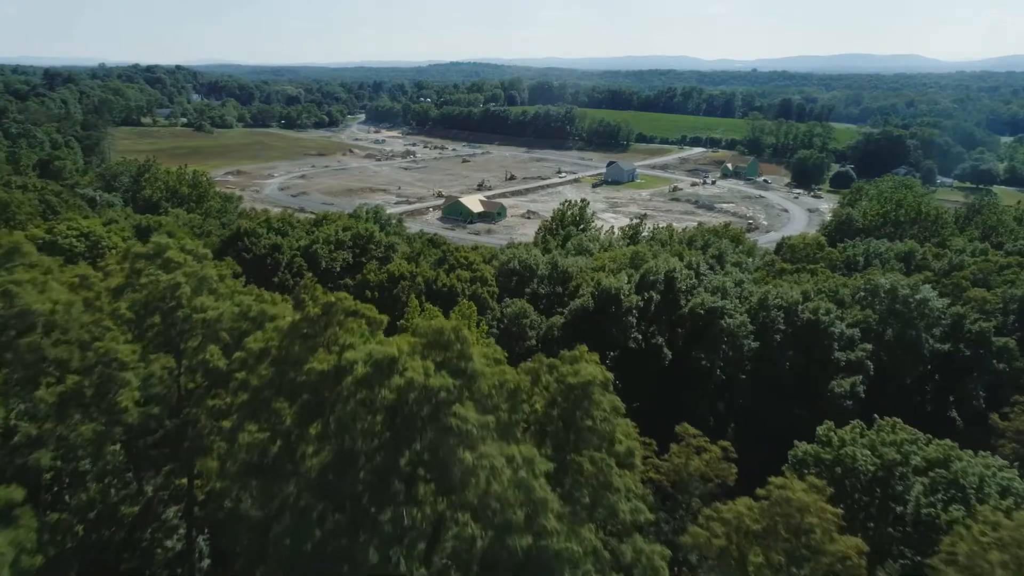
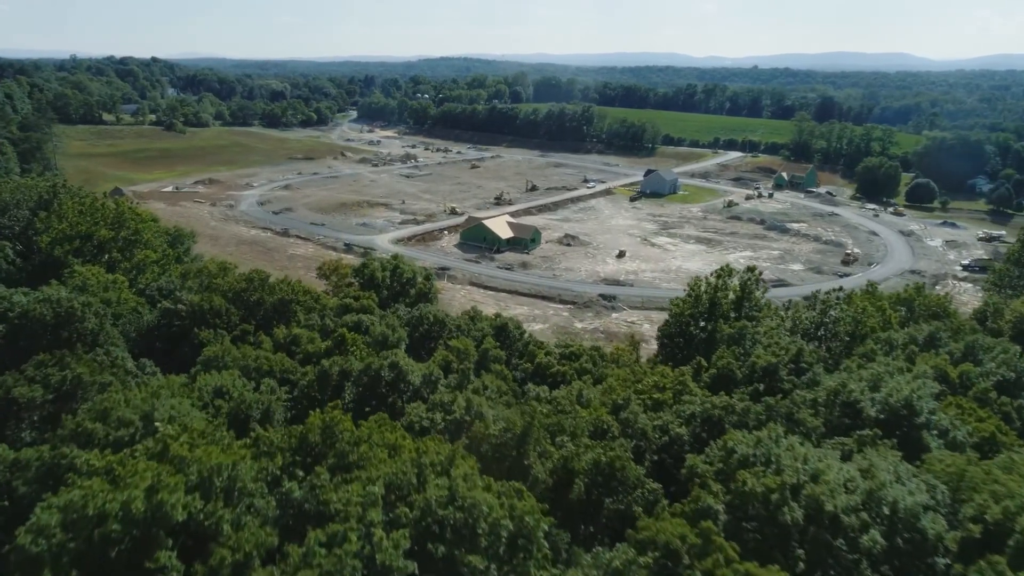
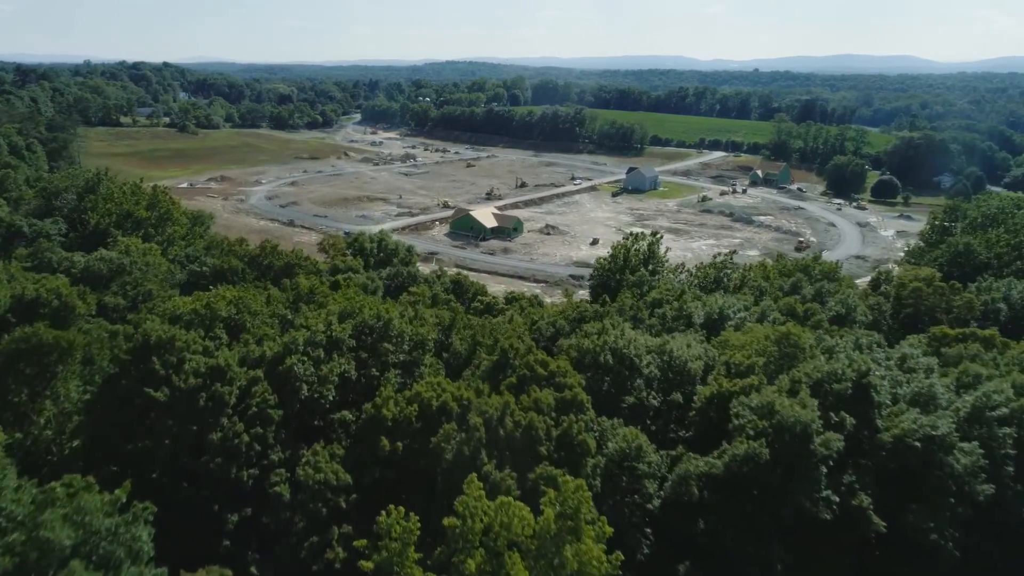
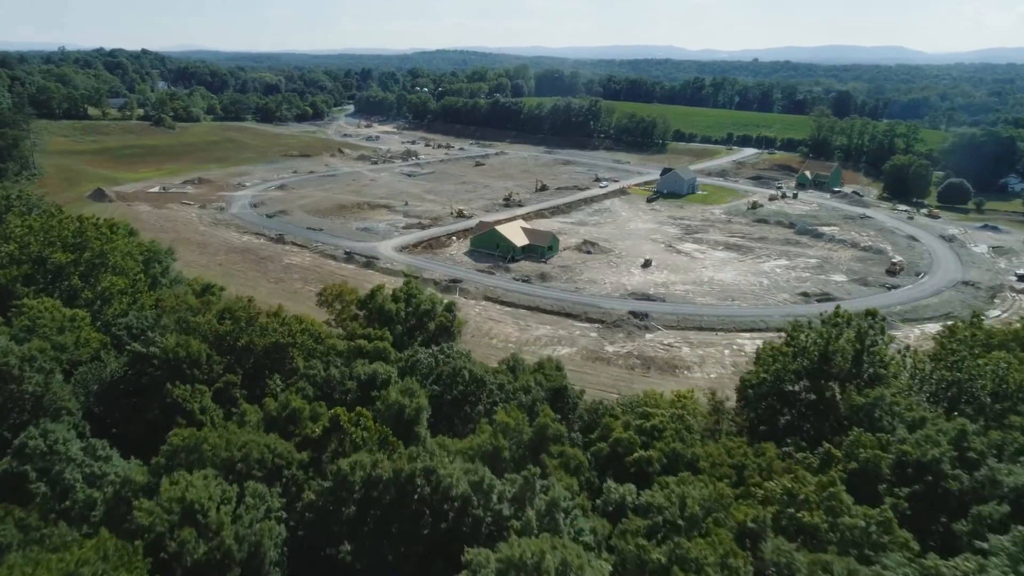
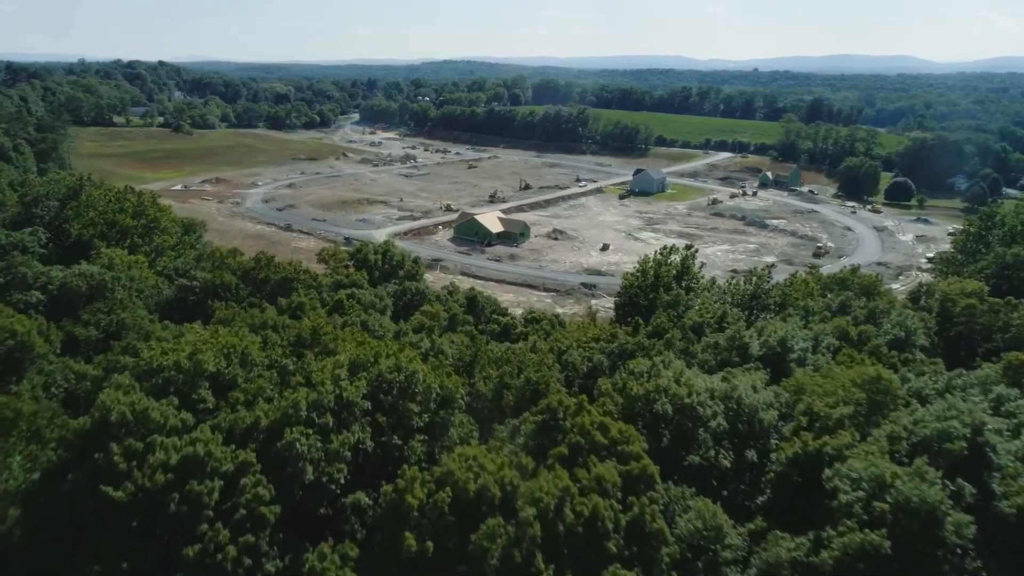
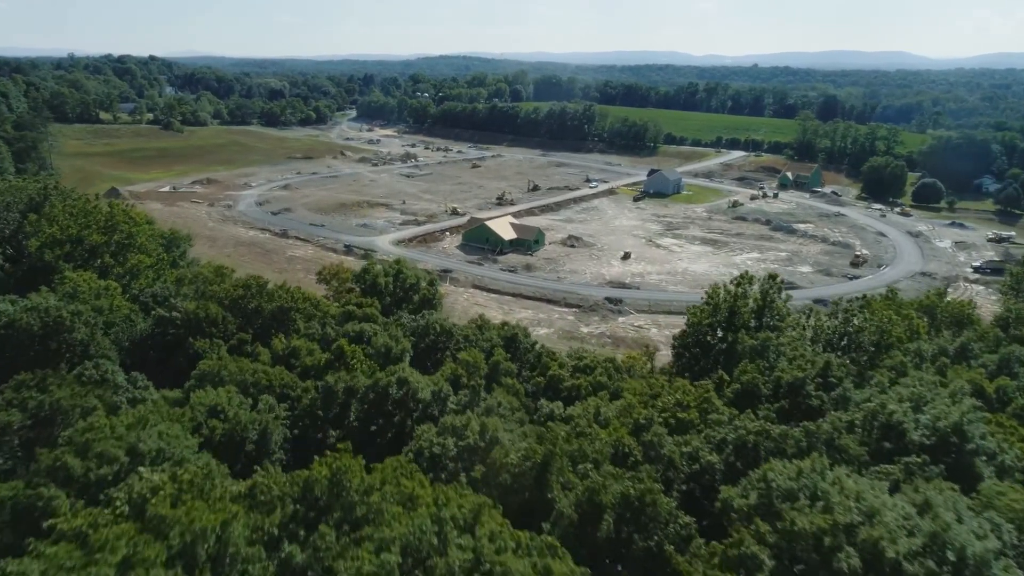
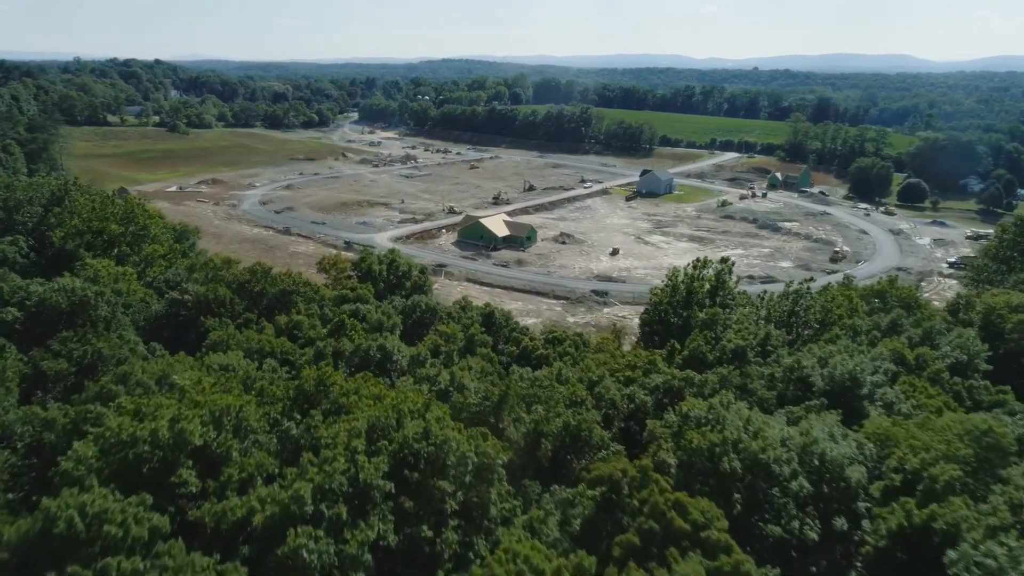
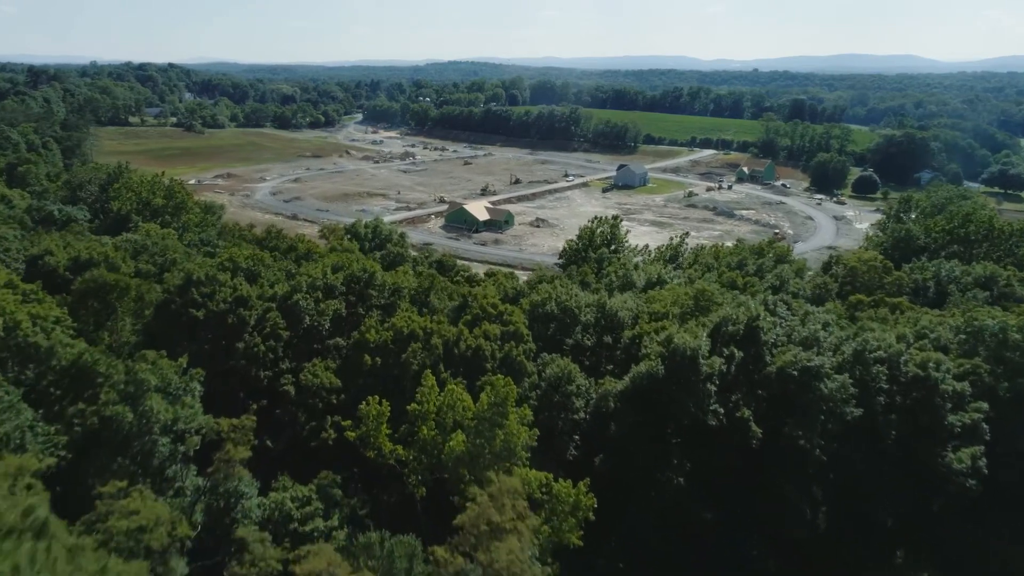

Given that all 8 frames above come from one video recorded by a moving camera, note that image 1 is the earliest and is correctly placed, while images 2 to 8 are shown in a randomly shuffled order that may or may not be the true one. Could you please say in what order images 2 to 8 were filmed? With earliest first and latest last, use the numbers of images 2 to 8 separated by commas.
8, 3, 5, 7, 2, 6, 4
